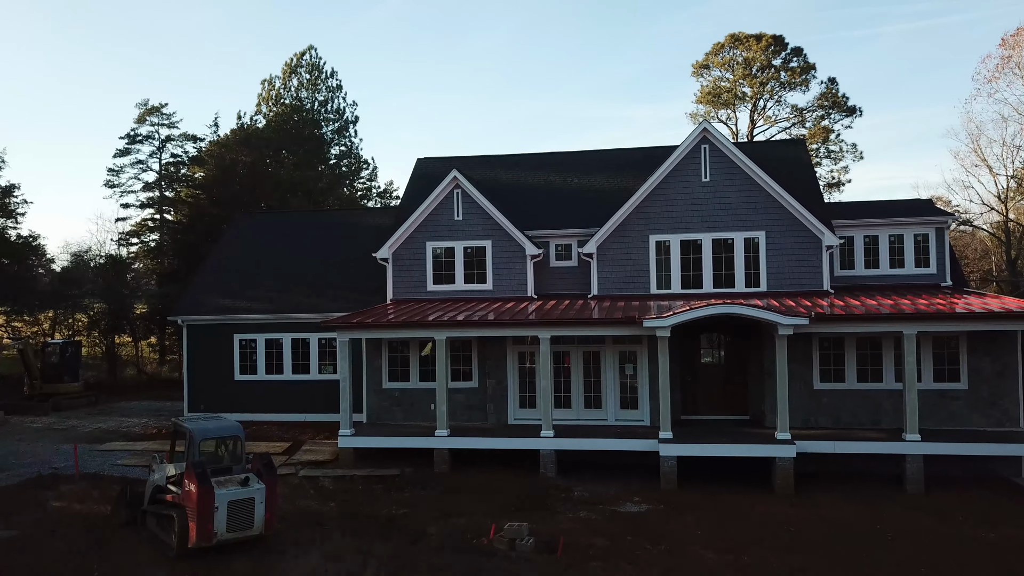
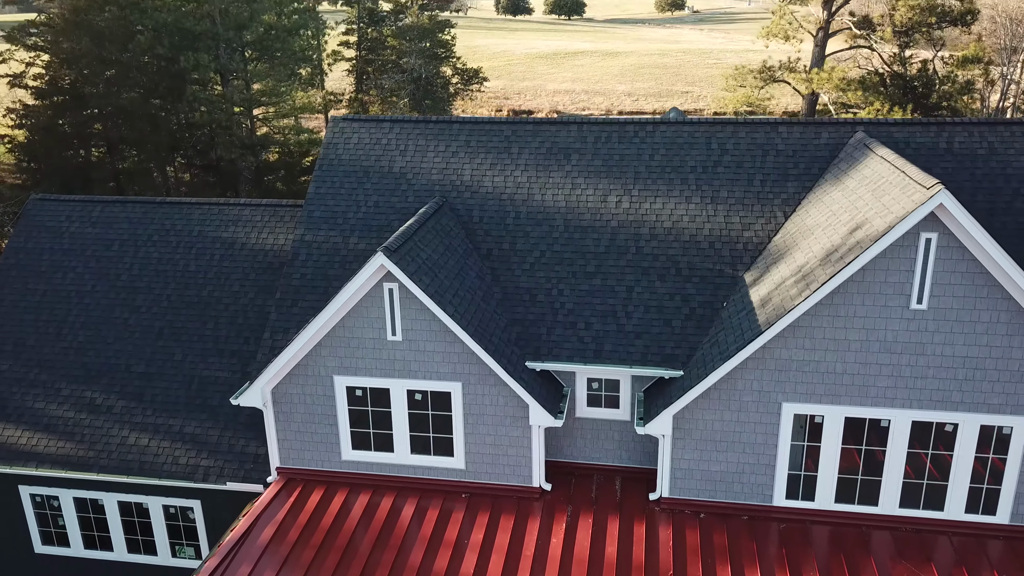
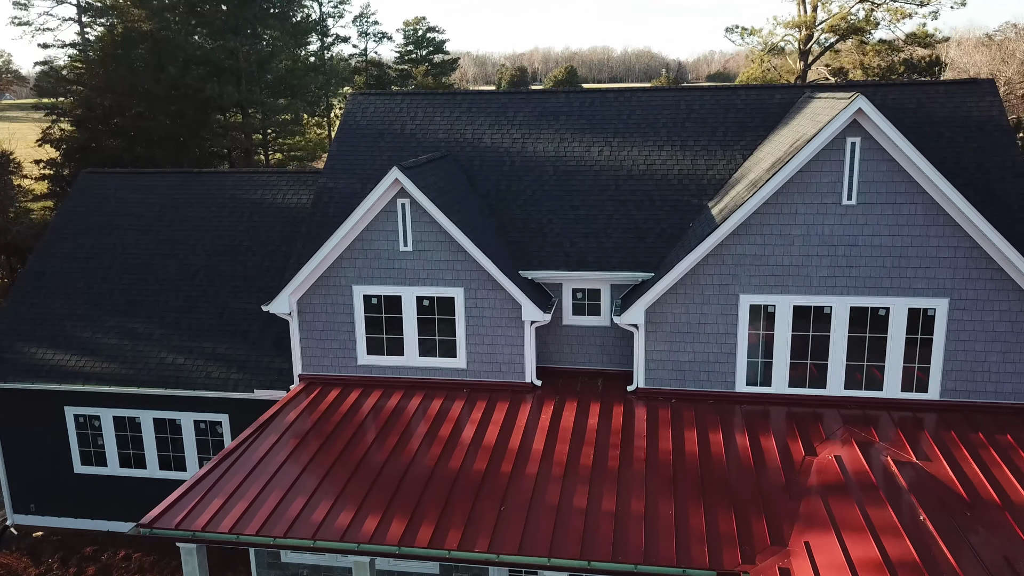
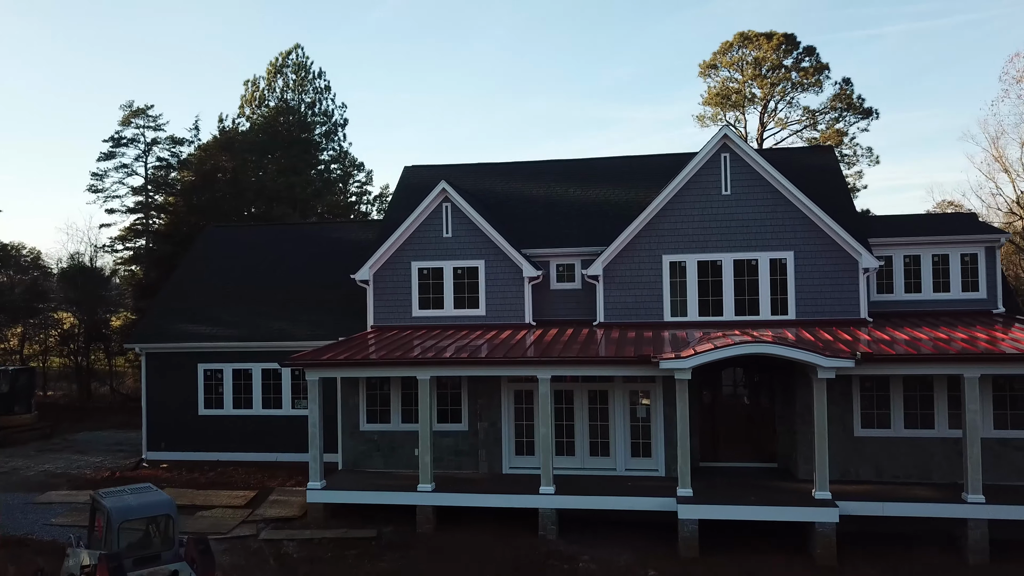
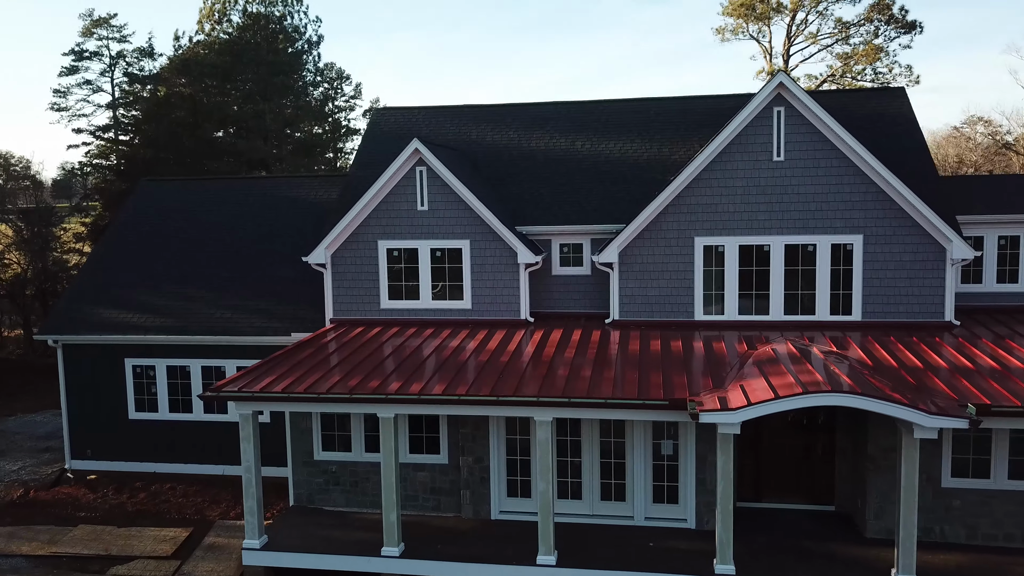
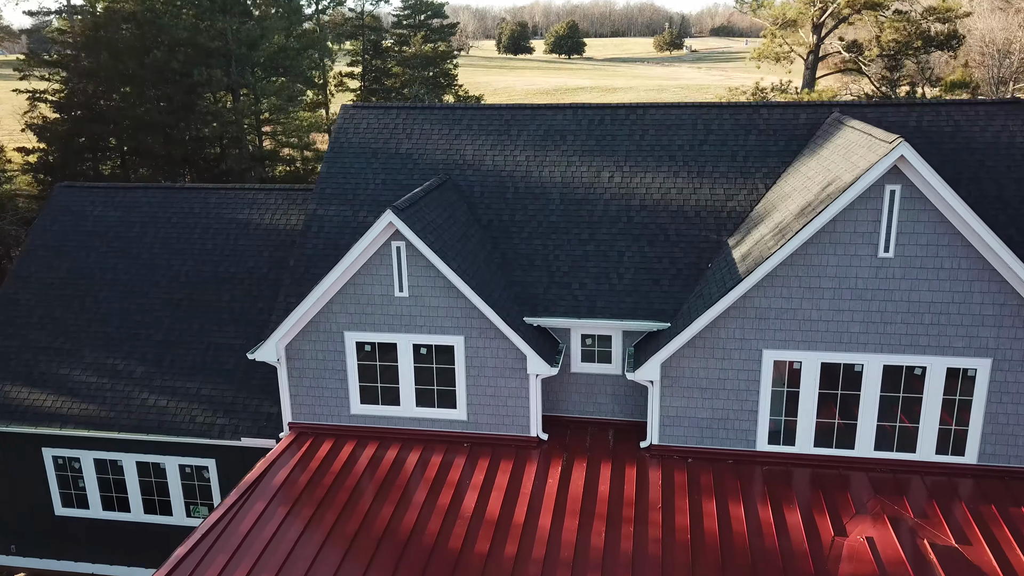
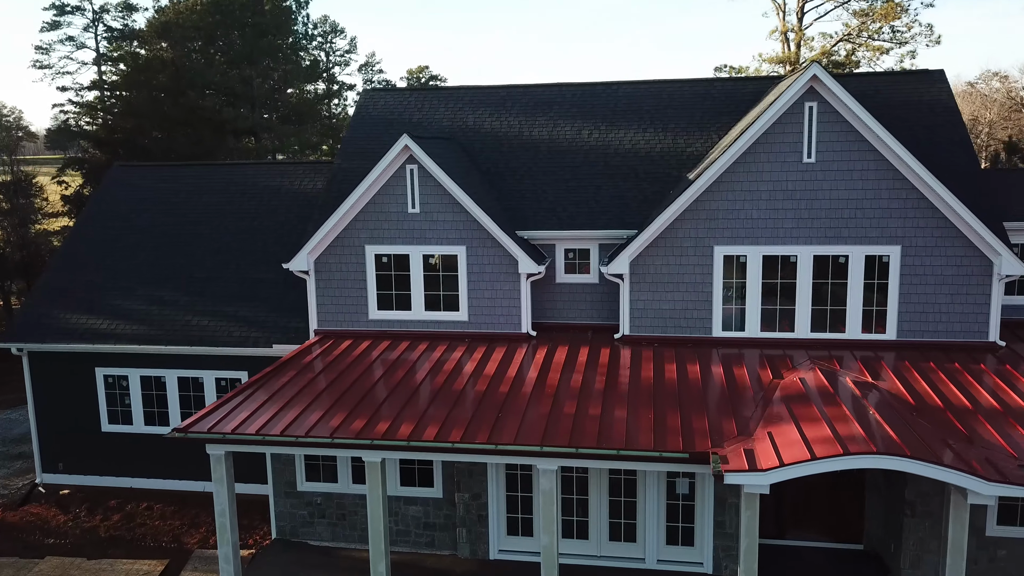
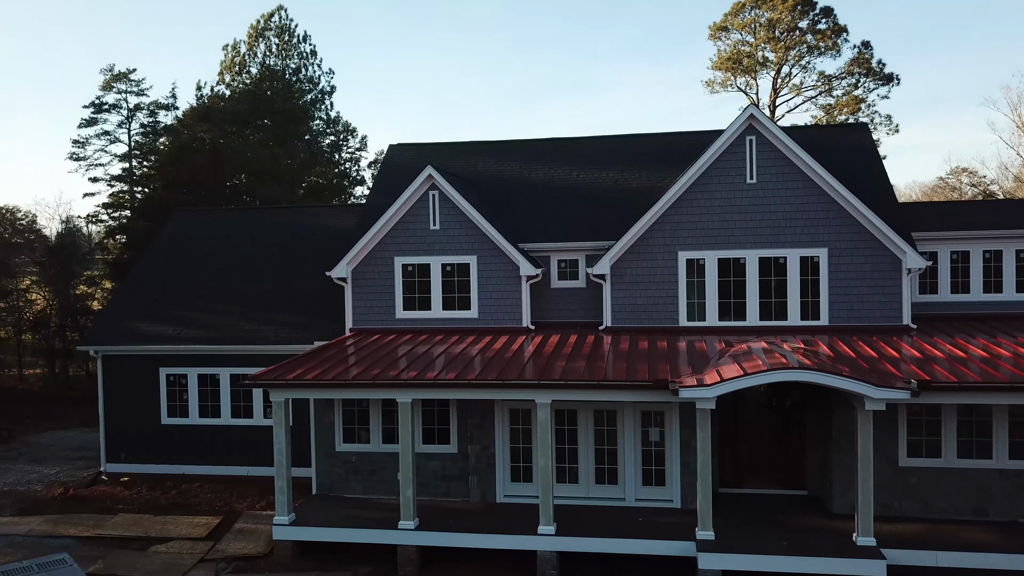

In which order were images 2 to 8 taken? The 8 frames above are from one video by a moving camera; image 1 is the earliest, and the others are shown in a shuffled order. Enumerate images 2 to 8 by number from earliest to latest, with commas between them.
4, 8, 5, 7, 3, 6, 2
